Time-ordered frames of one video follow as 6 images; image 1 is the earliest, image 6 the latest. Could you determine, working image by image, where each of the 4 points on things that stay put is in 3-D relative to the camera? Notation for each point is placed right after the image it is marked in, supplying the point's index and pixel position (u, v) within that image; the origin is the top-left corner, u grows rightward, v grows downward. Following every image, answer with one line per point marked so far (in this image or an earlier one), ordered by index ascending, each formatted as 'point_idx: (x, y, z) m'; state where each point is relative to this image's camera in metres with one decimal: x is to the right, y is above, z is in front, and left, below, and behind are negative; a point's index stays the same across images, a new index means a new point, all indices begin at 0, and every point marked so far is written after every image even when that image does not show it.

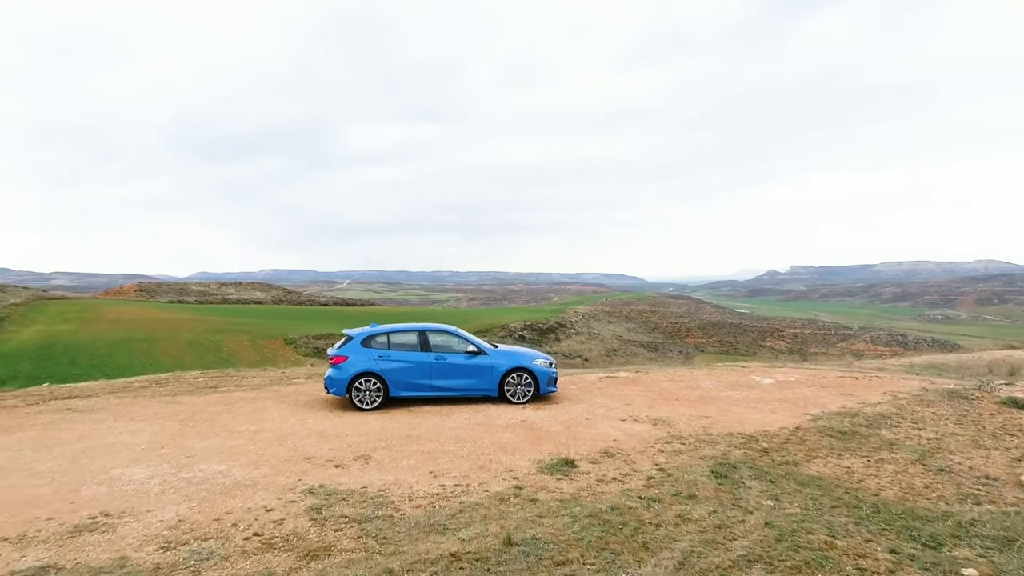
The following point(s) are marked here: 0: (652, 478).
0: (+1.2, -1.7, +4.7) m
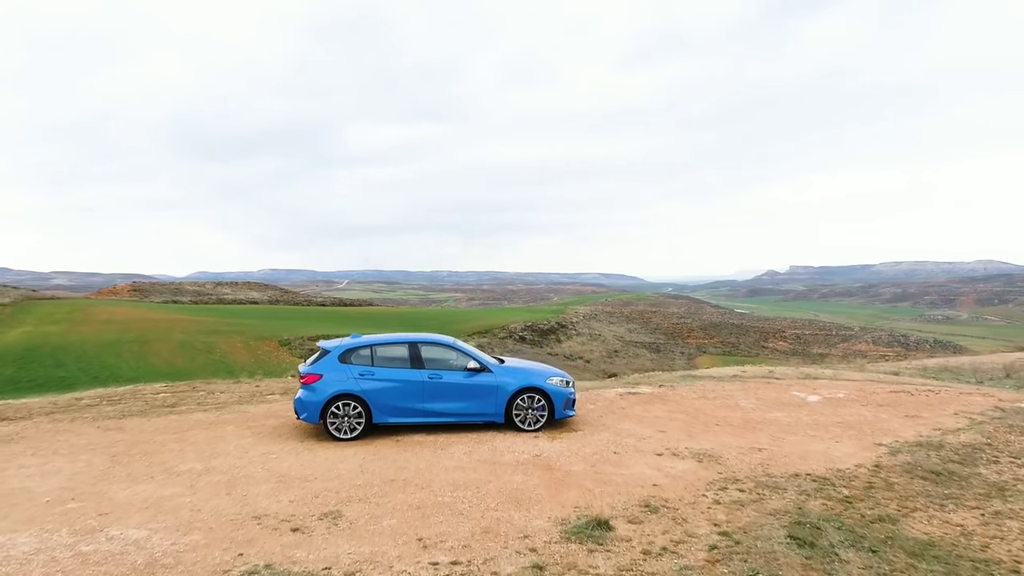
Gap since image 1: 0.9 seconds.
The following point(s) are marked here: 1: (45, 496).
0: (+1.4, -1.7, +3.5) m
1: (-3.7, -1.6, +4.2) m
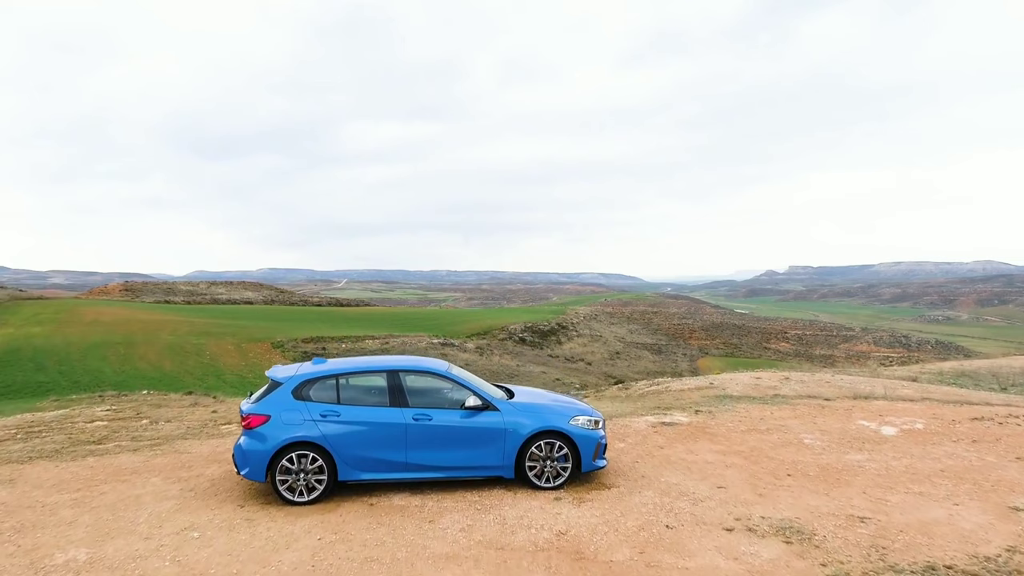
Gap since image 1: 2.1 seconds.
0: (+1.5, -1.8, +2.1) m
1: (-3.6, -1.7, +2.7) m
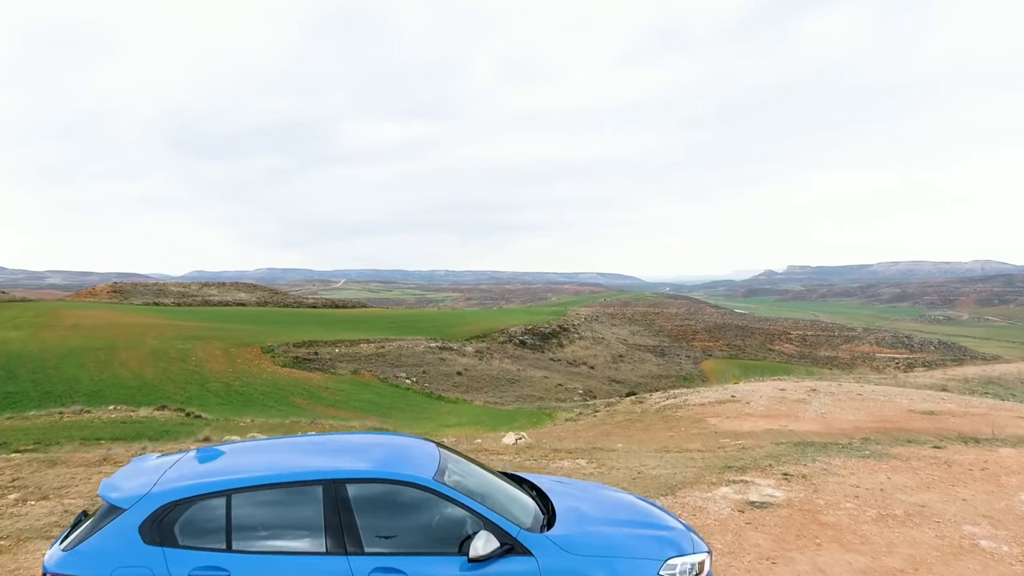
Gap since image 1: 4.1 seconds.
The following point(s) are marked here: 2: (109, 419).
0: (+1.7, -2.0, +0.1) m
1: (-3.4, -1.9, +0.8) m
2: (-13.5, -4.4, +17.8) m
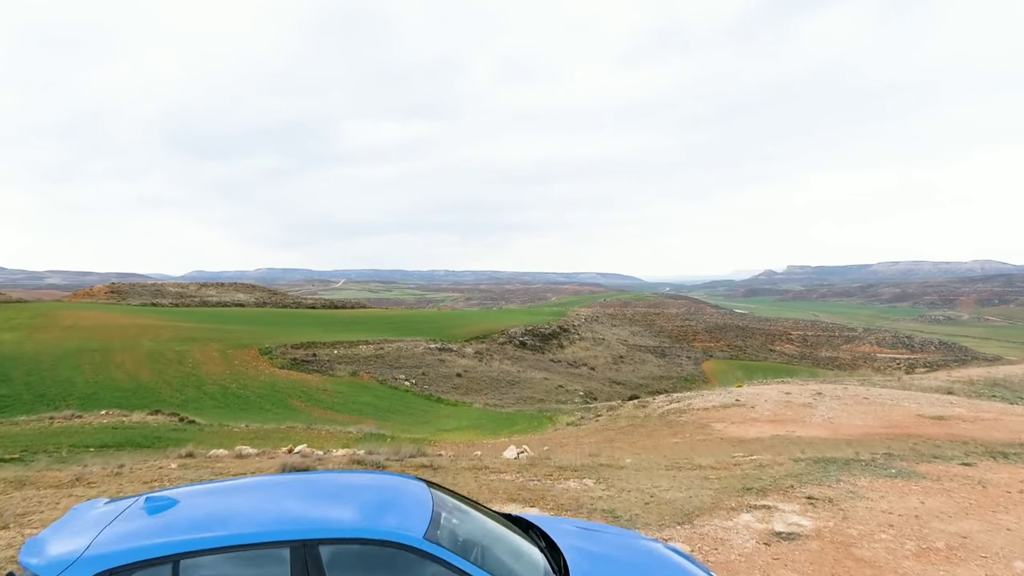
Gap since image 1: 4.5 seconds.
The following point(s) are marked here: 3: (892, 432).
0: (+1.7, -2.1, -0.3) m
1: (-3.3, -2.0, +0.4) m
2: (-13.5, -4.5, +17.4) m
3: (+11.6, -4.4, +16.2) m
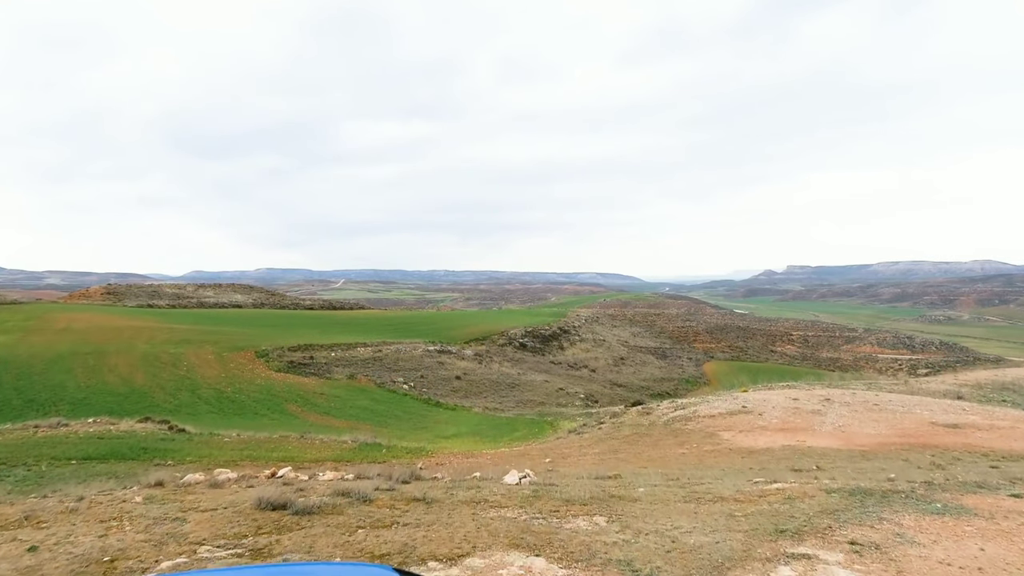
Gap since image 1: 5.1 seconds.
0: (+1.7, -2.2, -0.9) m
1: (-3.3, -2.1, -0.2) m
2: (-13.5, -4.6, +16.8) m
3: (+11.6, -4.6, +15.6) m
